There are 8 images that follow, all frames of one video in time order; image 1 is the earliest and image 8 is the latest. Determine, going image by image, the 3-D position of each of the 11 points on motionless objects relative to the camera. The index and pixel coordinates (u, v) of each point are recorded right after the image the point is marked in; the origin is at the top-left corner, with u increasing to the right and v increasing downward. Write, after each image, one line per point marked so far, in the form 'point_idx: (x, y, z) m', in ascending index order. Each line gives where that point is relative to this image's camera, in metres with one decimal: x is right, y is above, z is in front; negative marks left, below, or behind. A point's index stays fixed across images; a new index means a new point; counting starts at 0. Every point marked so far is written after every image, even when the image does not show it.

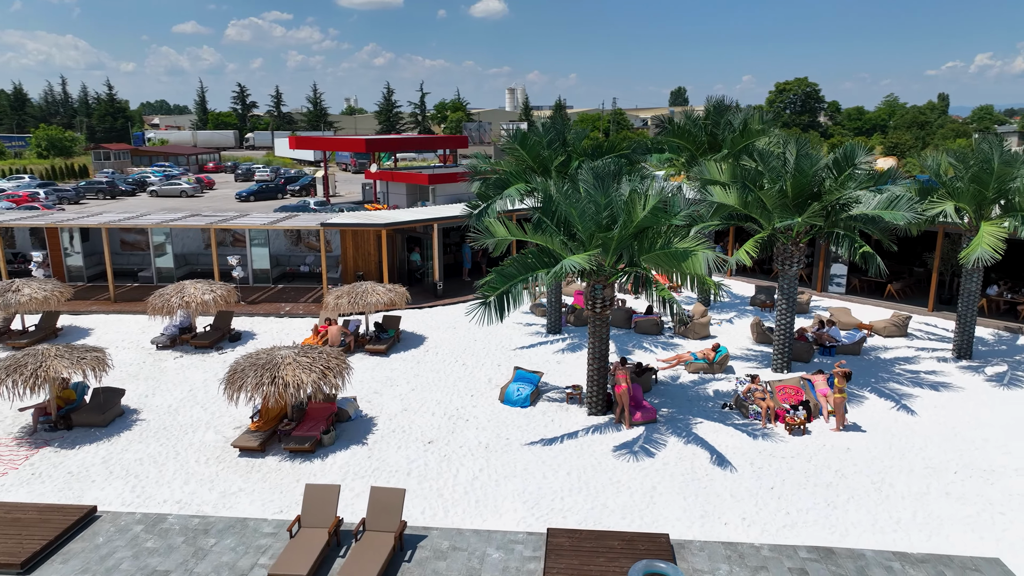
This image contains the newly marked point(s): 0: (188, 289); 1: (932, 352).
0: (-6.9, 0.0, +15.1) m
1: (+8.9, -1.4, +14.9) m
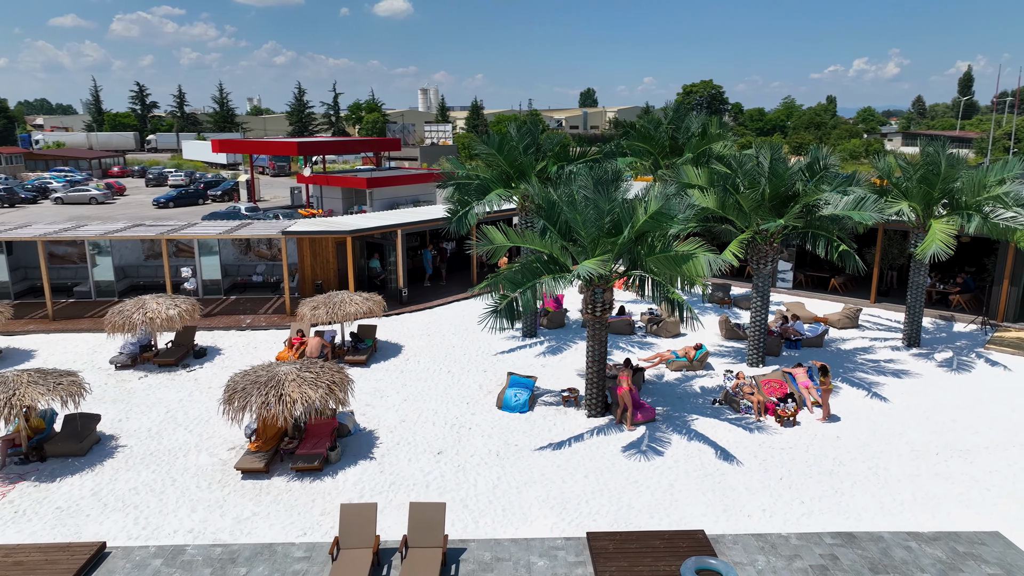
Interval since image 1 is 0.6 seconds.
0: (-7.3, -0.3, +14.3) m
1: (+8.5, -1.2, +16.0) m
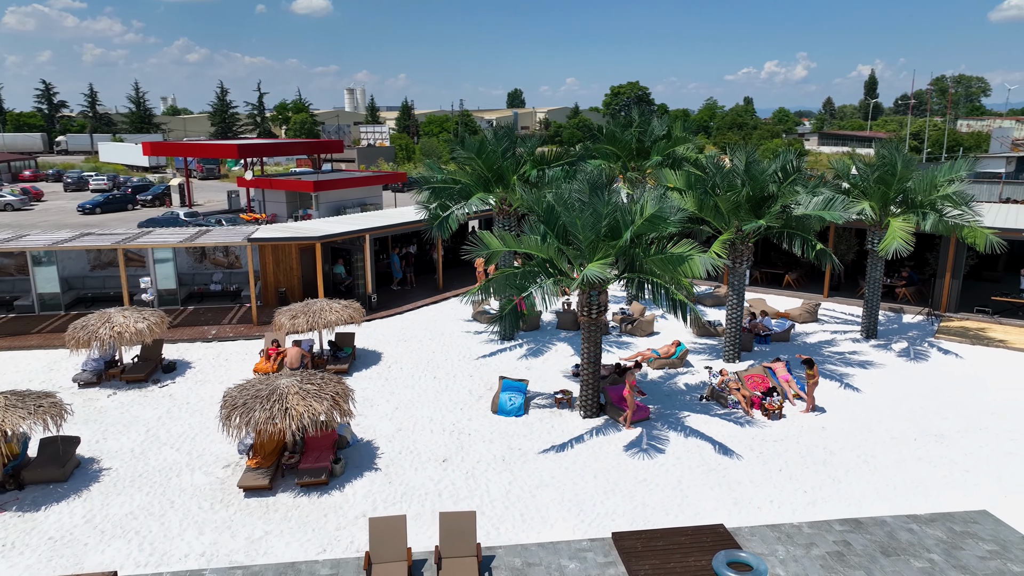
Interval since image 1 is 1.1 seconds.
0: (-7.6, -0.6, +13.5) m
1: (+7.9, -1.1, +16.8) m
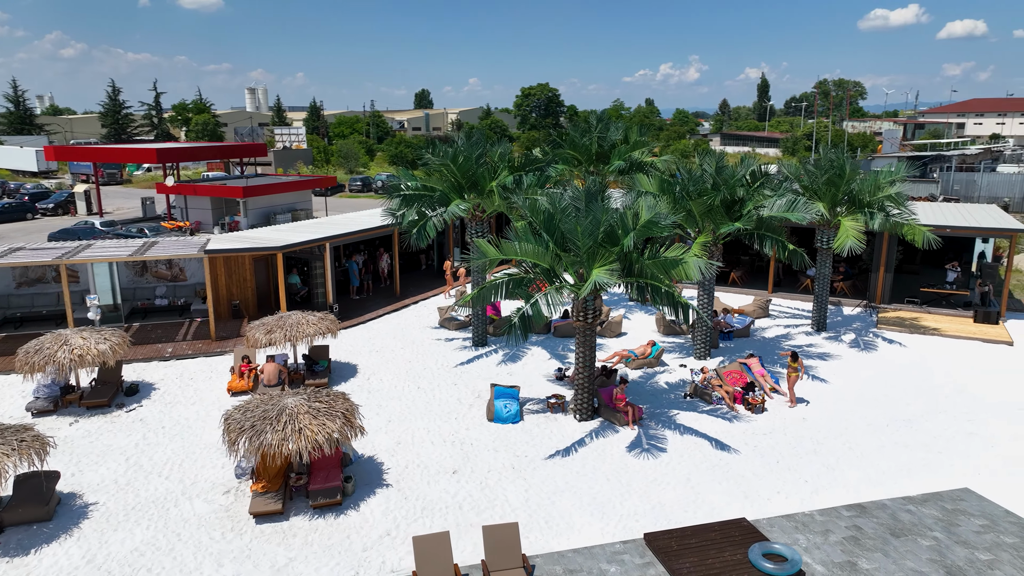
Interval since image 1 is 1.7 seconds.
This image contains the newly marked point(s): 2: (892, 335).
0: (-7.8, -0.9, +12.6) m
1: (+7.2, -1.0, +17.8) m
2: (+9.4, -1.1, +17.3) m
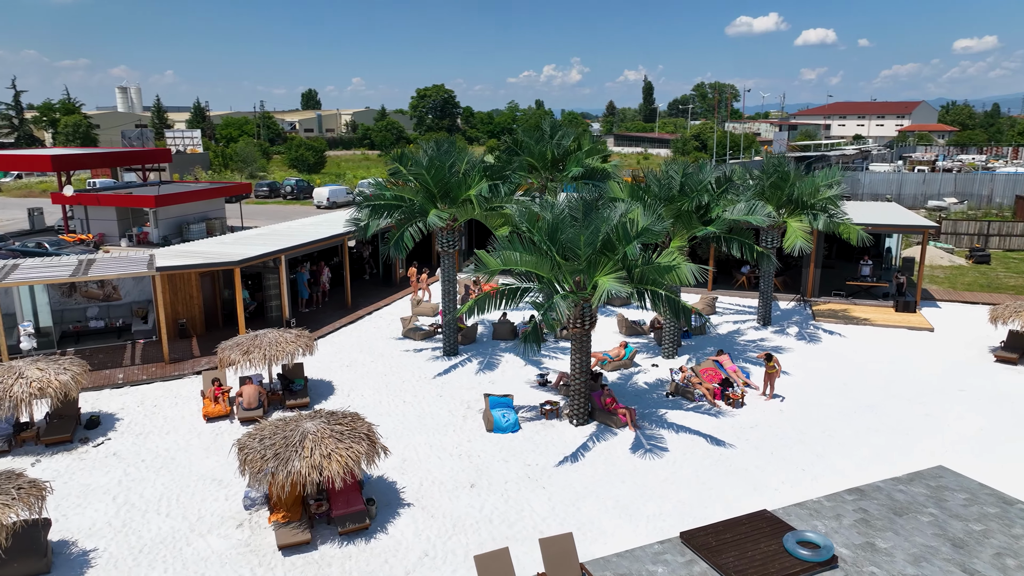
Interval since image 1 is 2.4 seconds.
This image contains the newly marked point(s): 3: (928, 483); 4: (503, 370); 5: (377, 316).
0: (-7.9, -1.4, +11.5) m
1: (+6.2, -0.9, +18.8) m
2: (+8.4, -1.0, +18.7) m
3: (+6.2, -2.9, +10.4) m
4: (-0.2, -1.8, +15.3) m
5: (-3.7, -0.7, +19.1) m
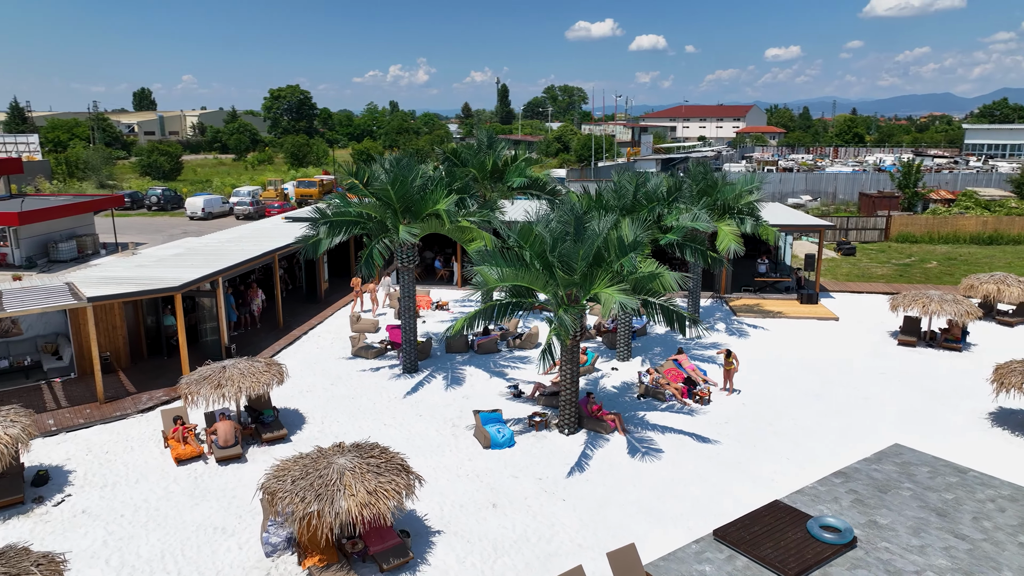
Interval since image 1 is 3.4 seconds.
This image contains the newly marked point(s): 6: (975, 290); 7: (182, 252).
0: (-7.7, -2.0, +10.0) m
1: (+4.7, -1.0, +19.9) m
2: (+6.9, -0.9, +20.3) m
3: (+6.3, -2.8, +11.7) m
4: (-0.9, -2.1, +15.2) m
5: (-5.1, -1.2, +18.3) m
6: (+12.9, -0.1, +19.6) m
7: (-8.9, +1.0, +18.9) m
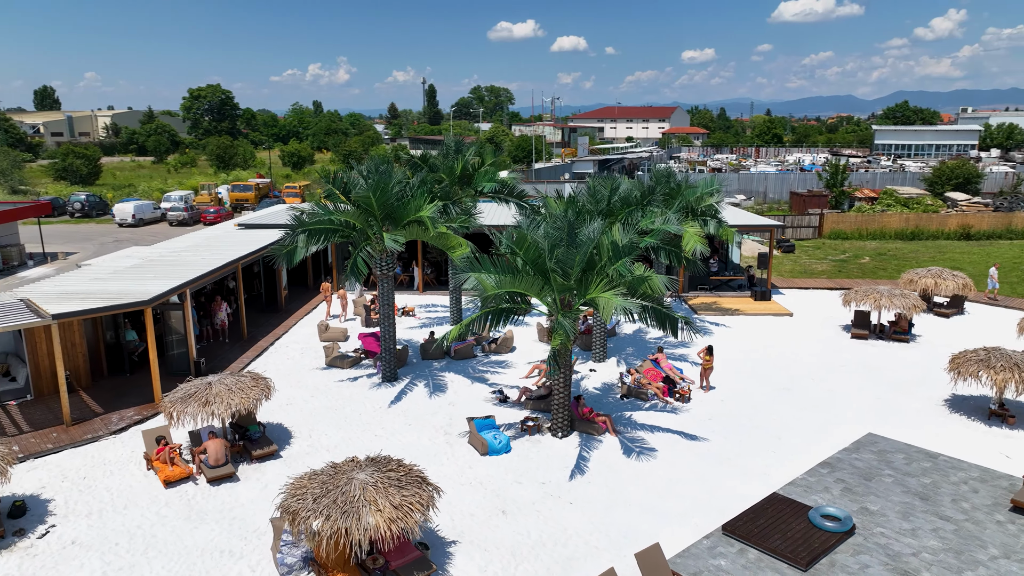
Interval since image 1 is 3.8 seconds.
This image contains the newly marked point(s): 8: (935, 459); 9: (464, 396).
0: (-7.5, -2.3, +9.3) m
1: (+3.8, -1.0, +20.4) m
2: (+5.9, -0.9, +21.0) m
3: (+6.3, -2.8, +12.3) m
4: (-1.3, -2.2, +15.2) m
5: (-5.8, -1.5, +17.8) m
6: (+11.9, +0.1, +20.9) m
7: (-9.6, +0.6, +18.1) m
8: (+7.2, -2.9, +12.0) m
9: (-1.0, -2.3, +14.8) m
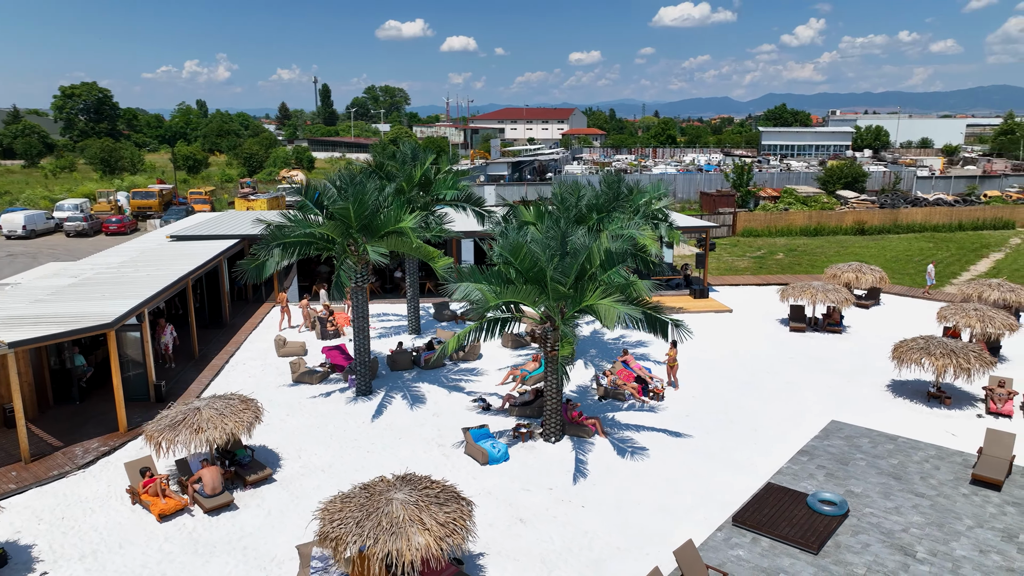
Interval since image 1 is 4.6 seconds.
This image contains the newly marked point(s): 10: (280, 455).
0: (-7.1, -2.7, +8.4) m
1: (+2.5, -1.1, +21.0) m
2: (+4.6, -0.9, +21.8) m
3: (+6.2, -2.8, +13.4) m
4: (-1.7, -2.4, +15.1) m
5: (-6.6, -1.8, +17.0) m
6: (+10.5, +0.3, +22.6) m
7: (-10.5, +0.2, +16.8) m
8: (+7.1, -2.8, +13.1) m
9: (-1.4, -2.5, +14.7) m
10: (-4.1, -3.0, +12.5) m
